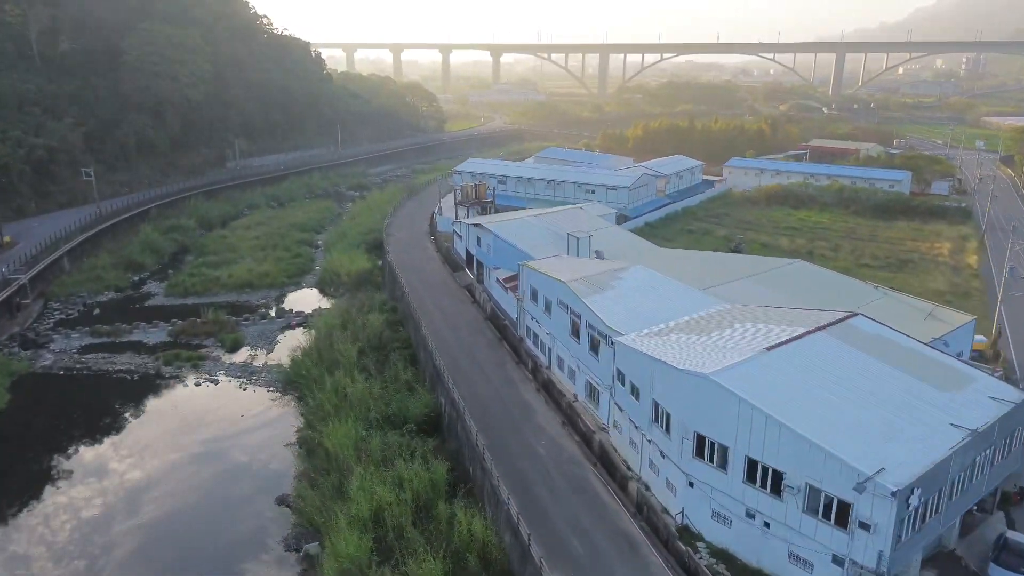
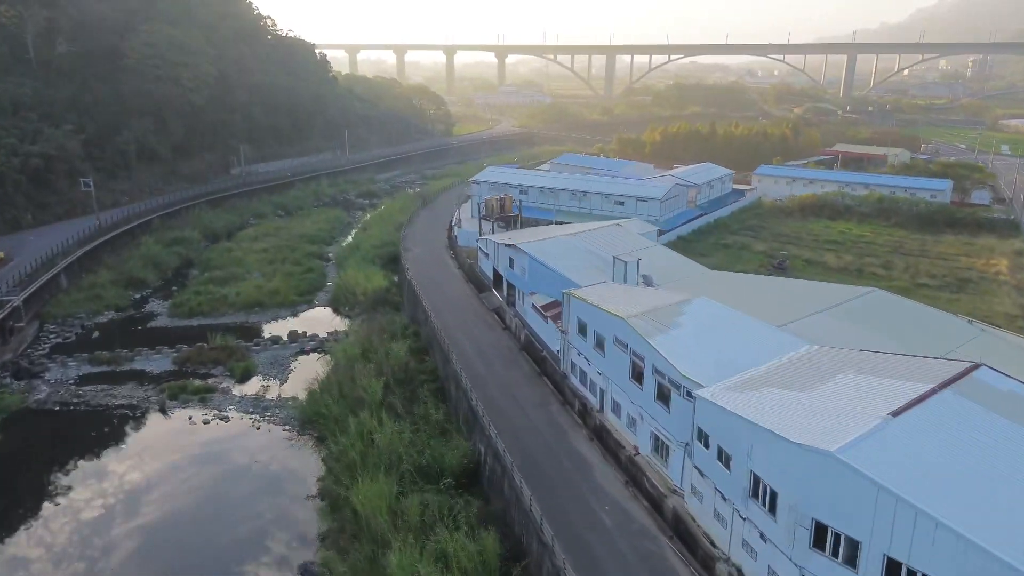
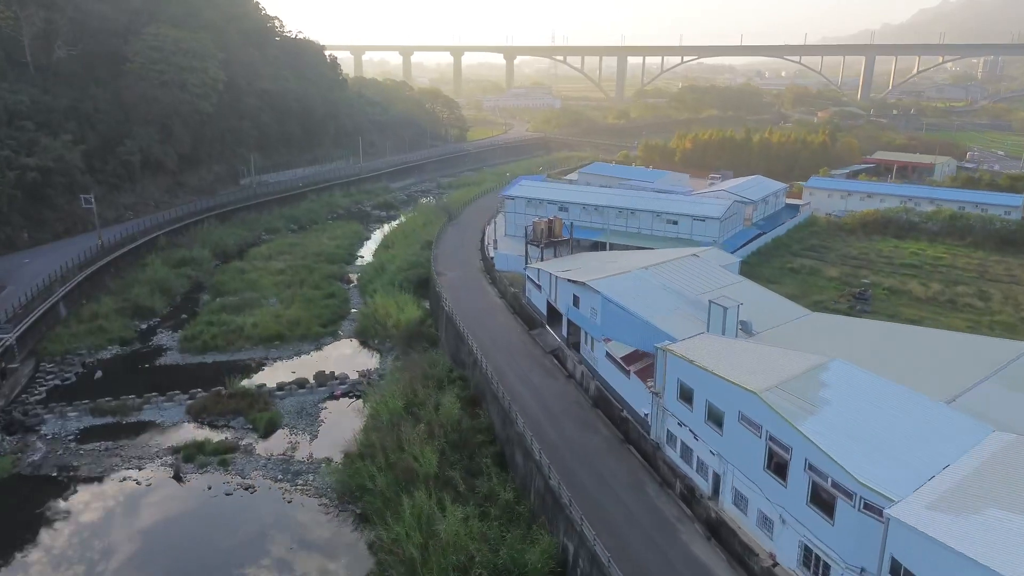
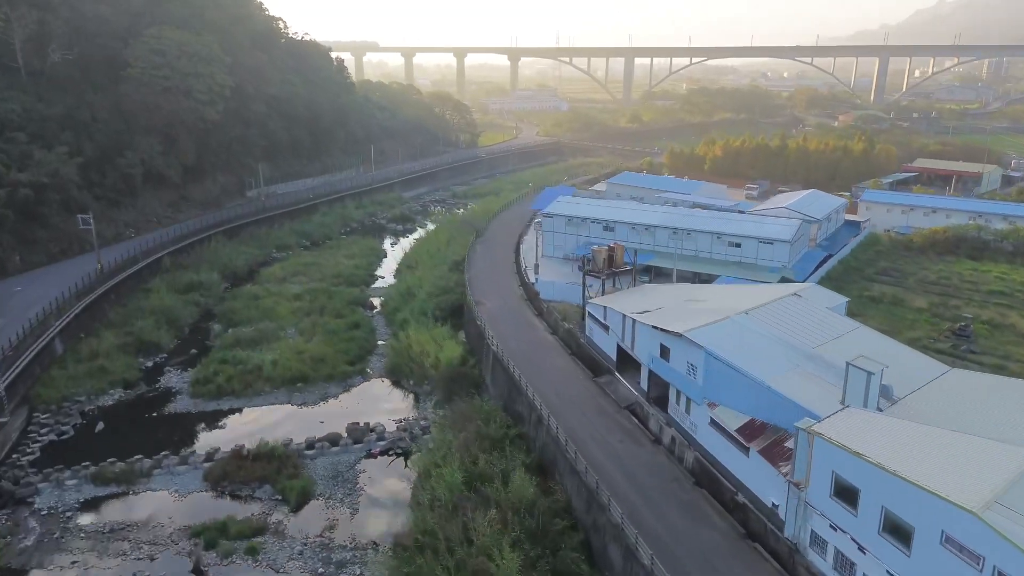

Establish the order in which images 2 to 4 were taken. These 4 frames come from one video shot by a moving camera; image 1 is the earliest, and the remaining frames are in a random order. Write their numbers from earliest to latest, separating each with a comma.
2, 3, 4
